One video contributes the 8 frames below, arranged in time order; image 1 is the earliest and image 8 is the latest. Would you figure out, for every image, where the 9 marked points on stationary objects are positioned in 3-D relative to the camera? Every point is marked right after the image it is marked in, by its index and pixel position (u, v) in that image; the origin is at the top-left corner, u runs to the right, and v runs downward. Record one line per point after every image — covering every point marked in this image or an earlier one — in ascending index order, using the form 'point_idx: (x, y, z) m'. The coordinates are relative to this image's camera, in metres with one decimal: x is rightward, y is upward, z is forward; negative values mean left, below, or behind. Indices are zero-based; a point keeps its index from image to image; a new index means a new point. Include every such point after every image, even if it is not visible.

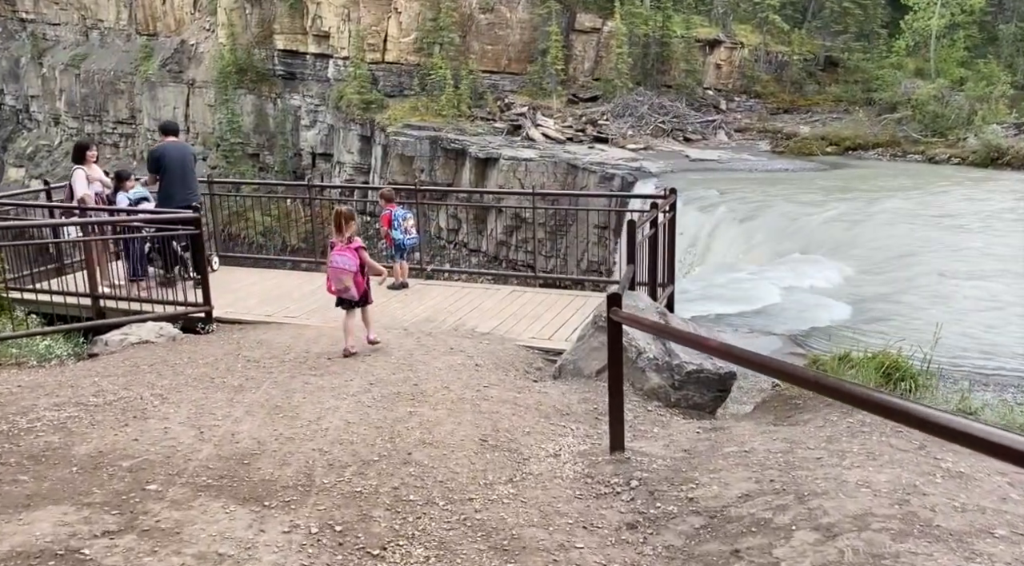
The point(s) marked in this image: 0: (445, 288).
0: (-0.6, -0.1, +8.1) m
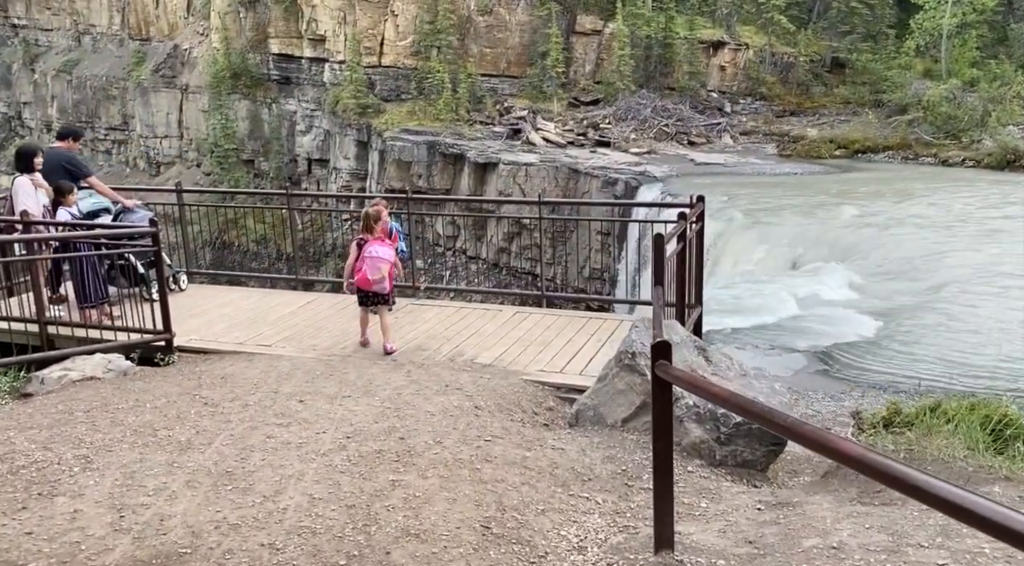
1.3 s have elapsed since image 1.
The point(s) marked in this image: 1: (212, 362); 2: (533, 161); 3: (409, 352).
0: (-0.6, -0.2, +7.2) m
1: (-2.2, -0.6, +6.1) m
2: (+0.4, +2.8, +18.9) m
3: (-0.8, -0.5, +6.0) m
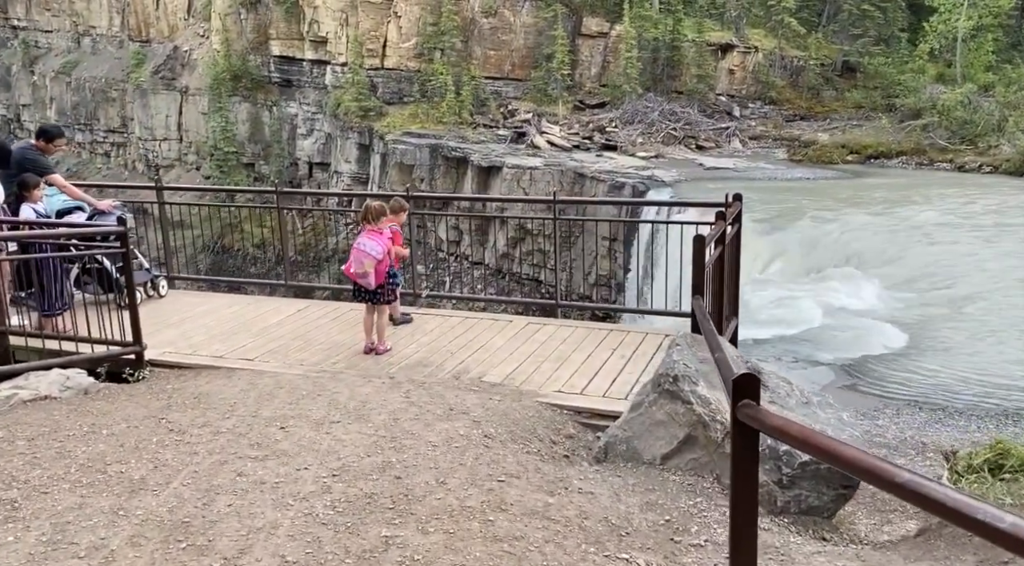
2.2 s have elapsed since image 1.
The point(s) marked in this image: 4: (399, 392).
0: (-0.5, -0.3, +6.5) m
1: (-2.1, -0.6, +5.4) m
2: (+0.6, +2.6, +18.3) m
3: (-0.7, -0.6, +5.4) m
4: (-0.7, -0.7, +4.9) m
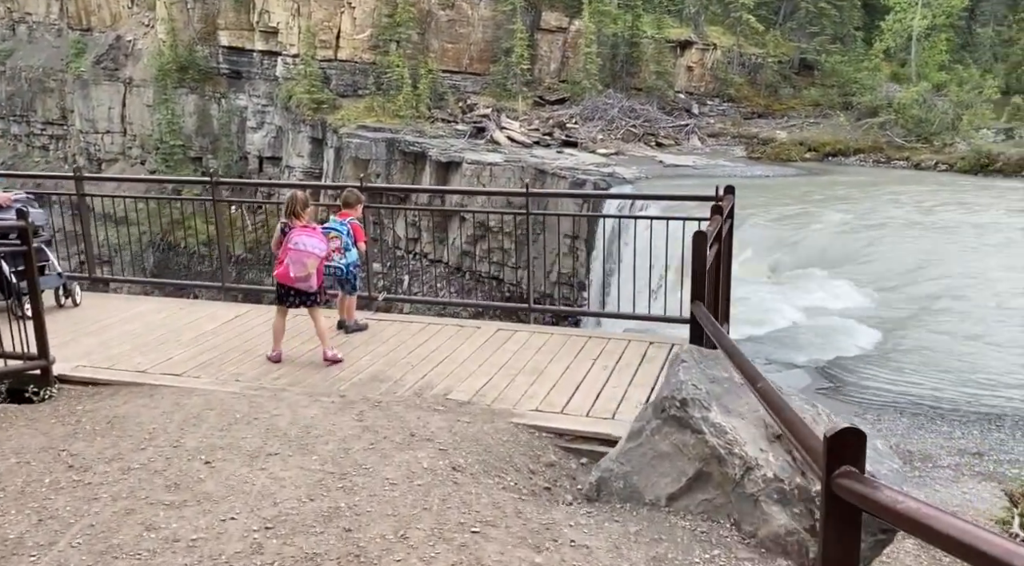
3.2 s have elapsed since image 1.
0: (-0.8, -0.3, +5.8) m
1: (-2.3, -0.6, +4.7) m
2: (-0.3, +2.6, +17.6) m
3: (-0.9, -0.6, +4.7) m
4: (-0.8, -0.7, +4.2) m
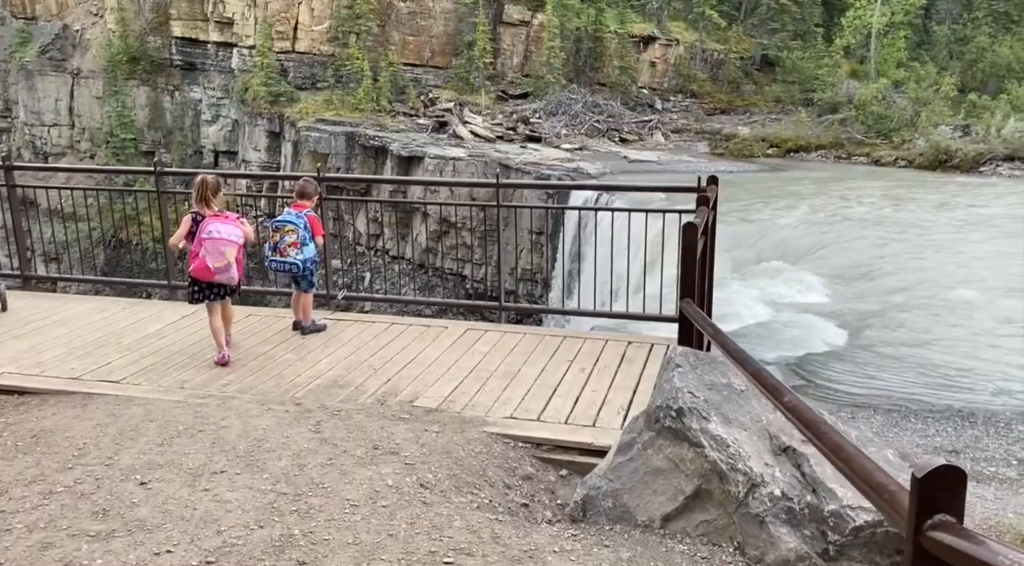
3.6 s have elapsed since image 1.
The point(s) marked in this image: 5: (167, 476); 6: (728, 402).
0: (-1.0, -0.3, +5.4) m
1: (-2.5, -0.6, +4.2) m
2: (-1.1, +2.7, +17.2) m
3: (-1.0, -0.6, +4.3) m
4: (-1.0, -0.7, +3.8) m
5: (-1.3, -0.7, +3.2) m
6: (+0.7, -0.4, +2.8) m
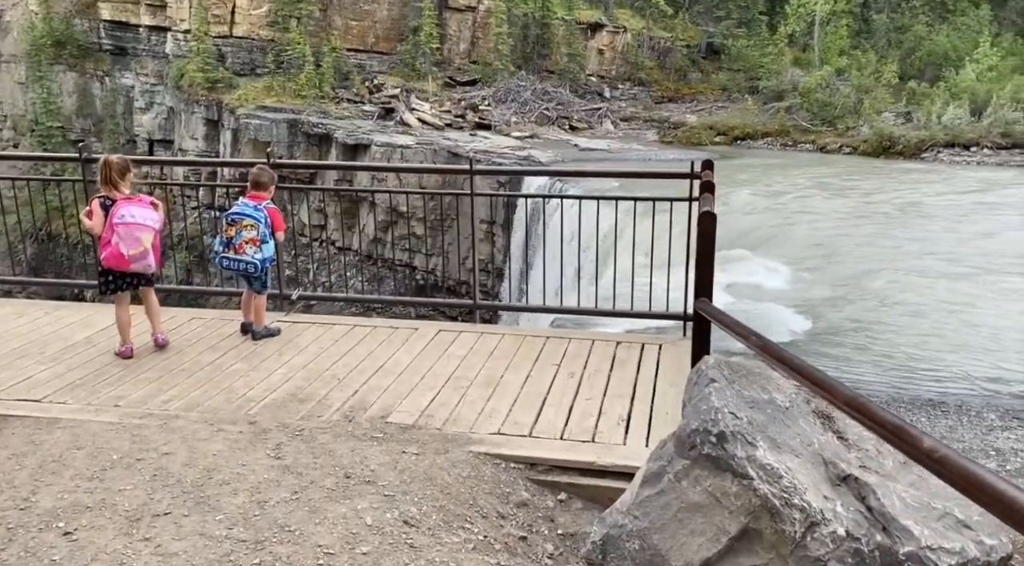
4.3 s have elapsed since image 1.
0: (-1.1, -0.3, +4.9) m
1: (-2.5, -0.7, +3.6) m
2: (-2.0, +2.9, +16.6) m
3: (-1.1, -0.6, +3.8) m
4: (-1.0, -0.7, +3.3) m
5: (-1.3, -0.8, +2.7) m
6: (+0.7, -0.4, +2.3) m
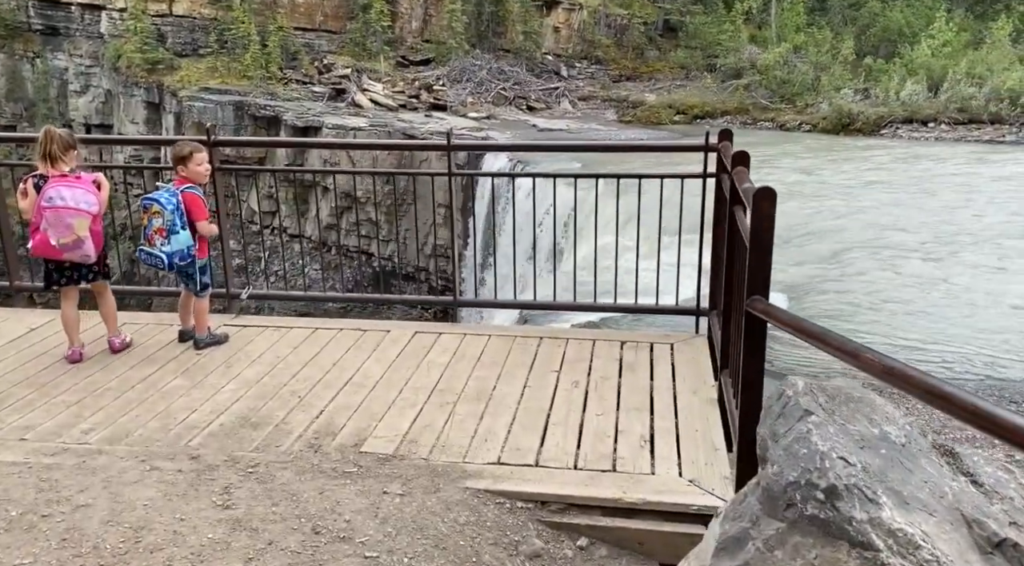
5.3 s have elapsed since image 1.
0: (-1.2, -0.3, +4.2) m
1: (-2.5, -0.7, +2.8) m
2: (-2.8, +3.1, +15.8) m
3: (-1.1, -0.6, +3.1) m
4: (-1.0, -0.7, +2.6) m
5: (-1.3, -0.8, +2.0) m
6: (+0.8, -0.4, +1.8) m
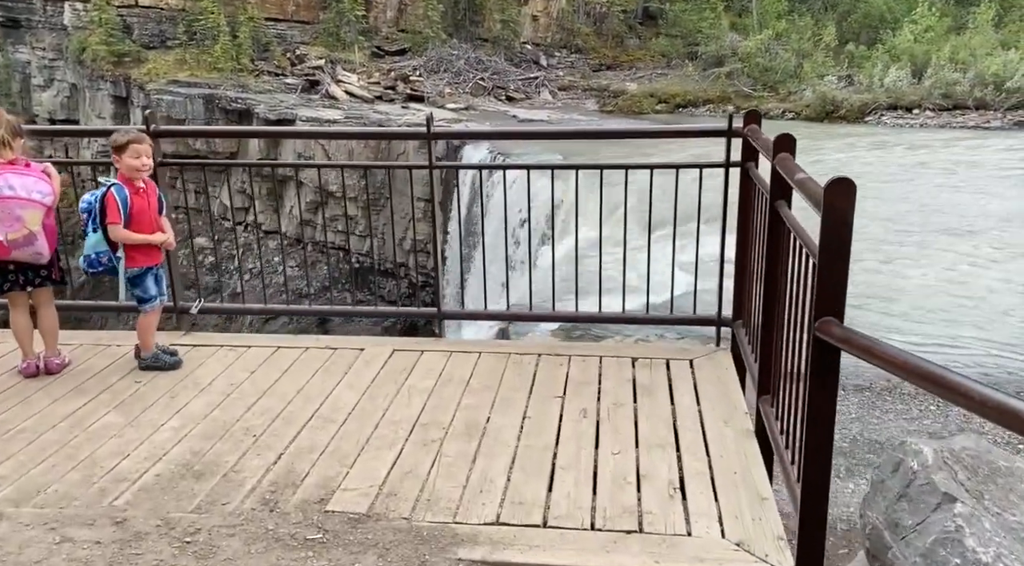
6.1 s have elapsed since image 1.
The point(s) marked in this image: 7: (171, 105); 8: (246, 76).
0: (-1.2, -0.3, +3.6) m
1: (-2.5, -0.8, +2.2) m
2: (-3.2, +3.1, +15.1) m
3: (-1.1, -0.6, +2.5) m
4: (-1.0, -0.7, +2.0) m
5: (-1.2, -0.9, +1.4) m
6: (+0.8, -0.4, +1.2) m
7: (-7.3, +3.8, +17.5) m
8: (-6.4, +5.1, +19.9) m
